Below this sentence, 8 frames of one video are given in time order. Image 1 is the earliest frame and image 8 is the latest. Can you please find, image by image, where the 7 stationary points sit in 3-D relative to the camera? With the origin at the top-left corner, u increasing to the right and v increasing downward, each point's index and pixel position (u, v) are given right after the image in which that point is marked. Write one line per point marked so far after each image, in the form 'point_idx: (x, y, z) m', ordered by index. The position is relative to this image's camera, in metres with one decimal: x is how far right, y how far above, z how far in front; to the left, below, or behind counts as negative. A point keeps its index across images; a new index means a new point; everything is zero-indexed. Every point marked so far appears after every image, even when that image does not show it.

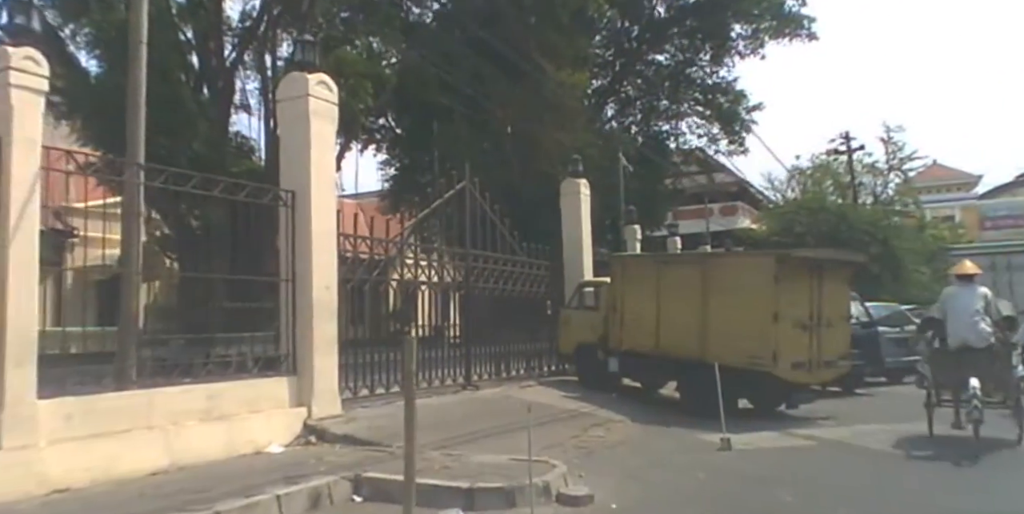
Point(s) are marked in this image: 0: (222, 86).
0: (-7.4, +4.3, +18.2) m
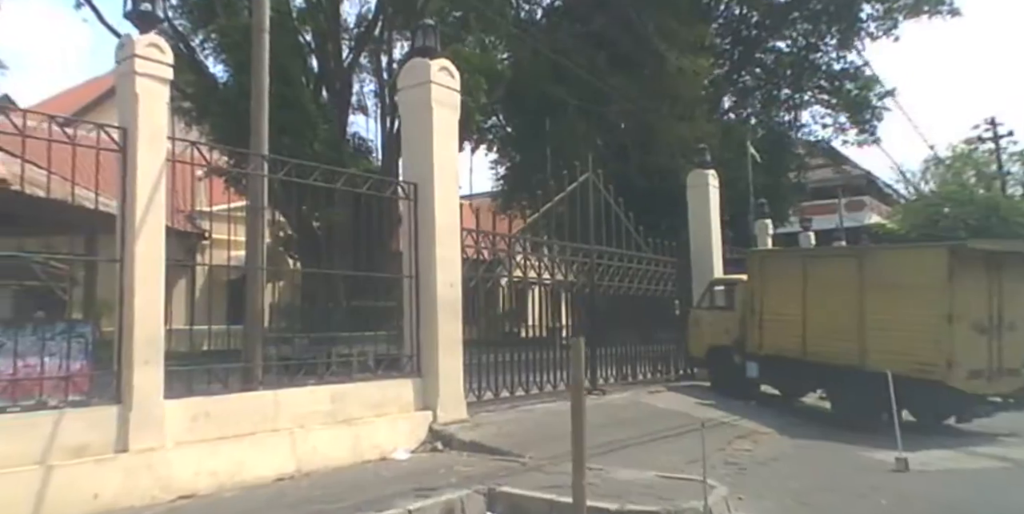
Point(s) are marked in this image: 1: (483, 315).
0: (-4.4, +4.3, +18.4) m
1: (-0.4, -0.7, +9.4) m
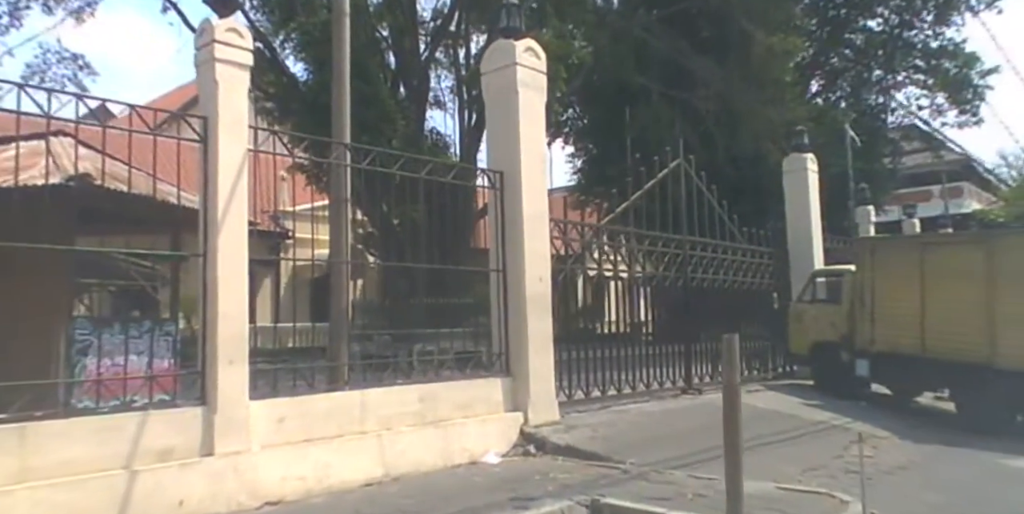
0: (-2.4, +4.4, +18.2) m
1: (+0.8, -0.6, +8.9) m
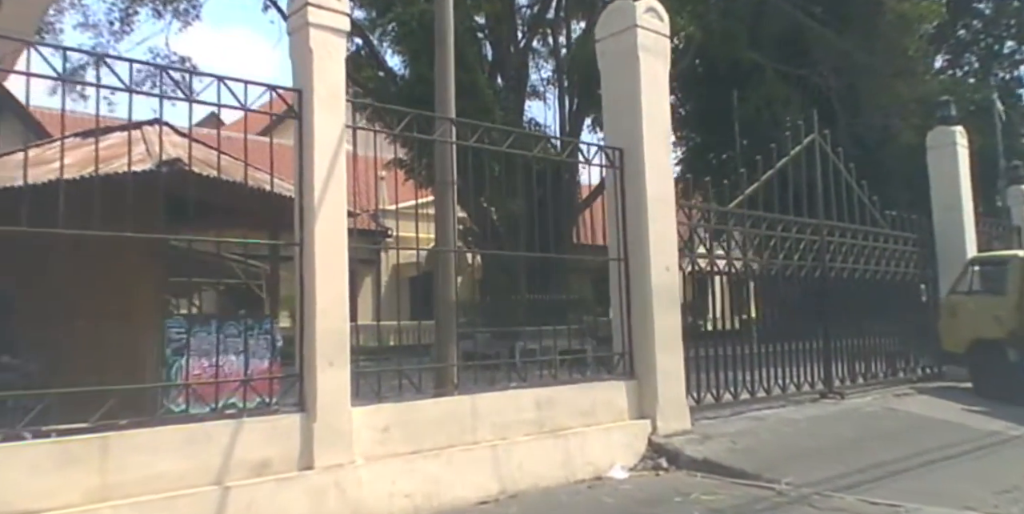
0: (0.0, +4.5, +17.6) m
1: (+2.1, -0.5, +7.9) m
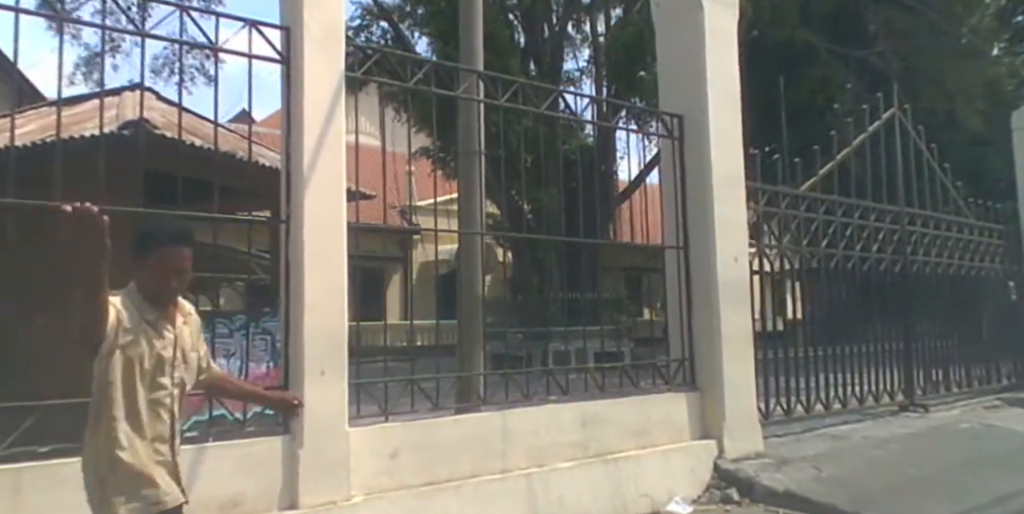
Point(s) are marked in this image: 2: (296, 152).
0: (+0.8, +4.6, +16.6) m
1: (+2.4, -0.4, +6.8) m
2: (-1.1, +0.5, +3.6) m
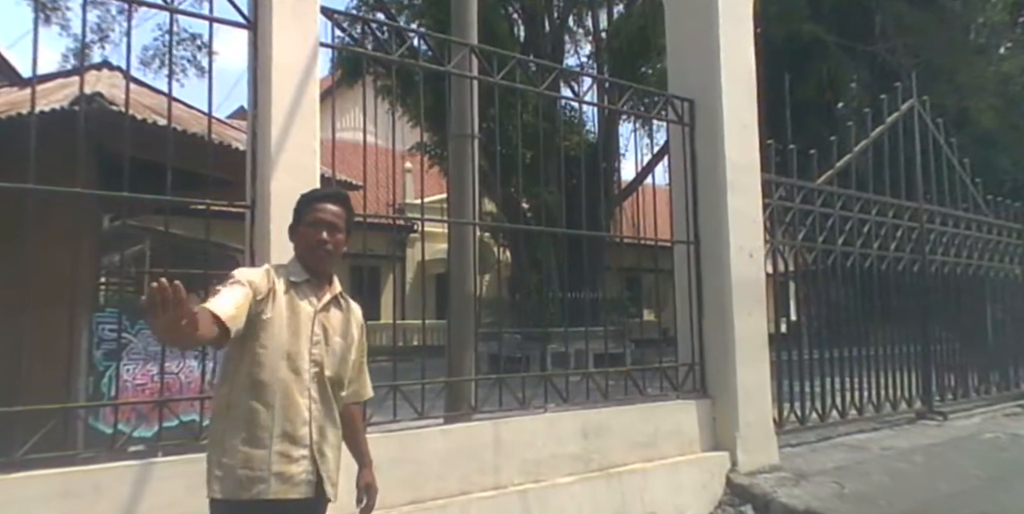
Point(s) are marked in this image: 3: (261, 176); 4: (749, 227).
0: (+0.8, +4.6, +16.2) m
1: (+2.4, -0.4, +6.4) m
2: (-1.1, +0.6, +3.2) m
3: (-1.1, +0.4, +3.2) m
4: (+1.7, +0.2, +5.3) m
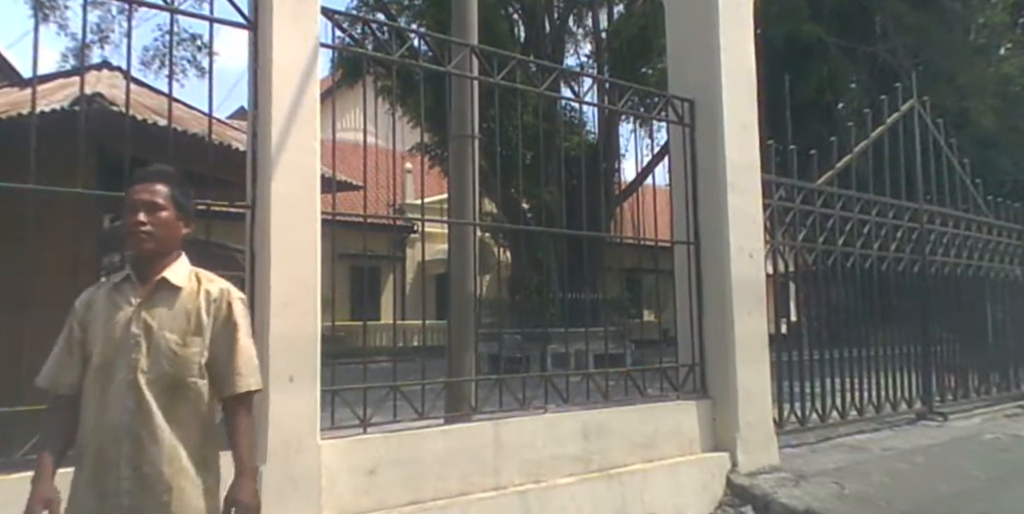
0: (+0.8, +4.6, +16.2) m
1: (+2.4, -0.4, +6.4) m
2: (-1.1, +0.6, +3.2) m
3: (-1.1, +0.4, +3.2) m
4: (+1.7, +0.2, +5.3) m
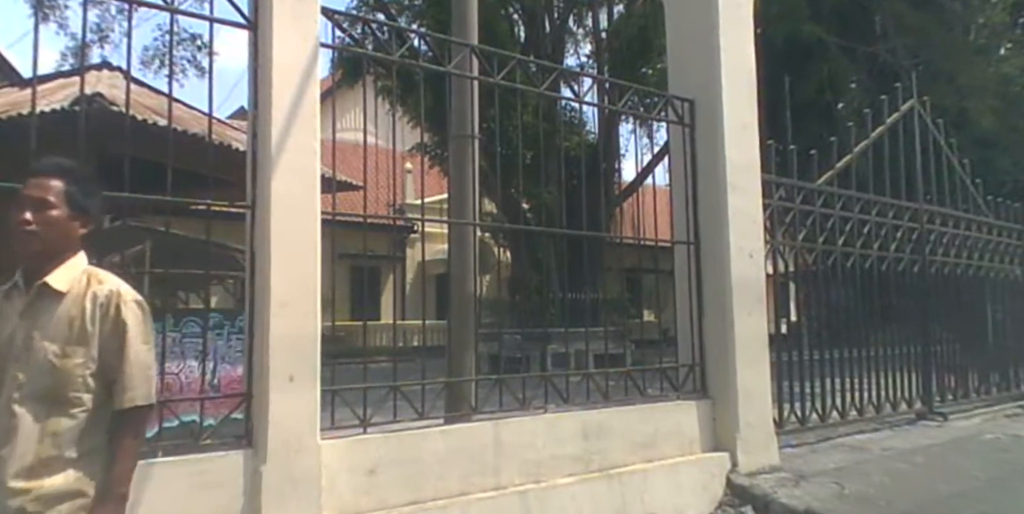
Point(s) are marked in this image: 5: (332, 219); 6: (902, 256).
0: (+0.8, +4.6, +16.2) m
1: (+2.4, -0.4, +6.4) m
2: (-1.1, +0.6, +3.2) m
3: (-1.1, +0.4, +3.2) m
4: (+1.7, +0.2, +5.3) m
5: (-1.0, +0.2, +4.0) m
6: (+4.2, 0.0, +7.7) m
